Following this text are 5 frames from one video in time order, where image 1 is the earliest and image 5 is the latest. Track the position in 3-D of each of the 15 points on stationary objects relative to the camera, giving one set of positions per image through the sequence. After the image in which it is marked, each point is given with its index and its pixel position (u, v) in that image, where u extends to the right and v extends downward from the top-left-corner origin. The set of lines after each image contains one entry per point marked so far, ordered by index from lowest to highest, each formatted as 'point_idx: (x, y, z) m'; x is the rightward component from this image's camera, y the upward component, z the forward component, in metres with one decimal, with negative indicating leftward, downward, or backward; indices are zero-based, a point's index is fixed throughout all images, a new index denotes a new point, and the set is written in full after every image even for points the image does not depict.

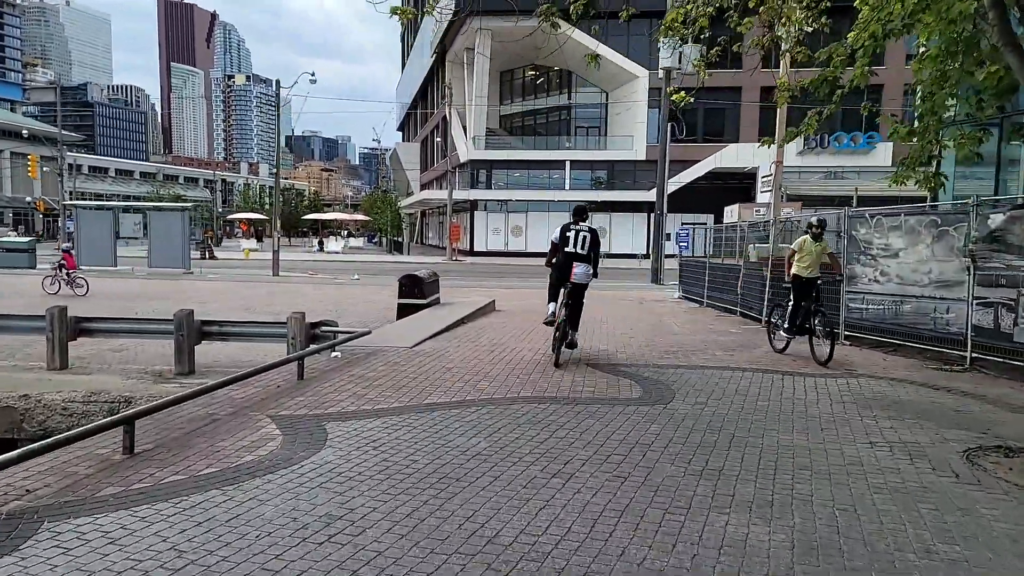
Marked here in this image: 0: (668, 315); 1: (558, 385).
0: (+3.5, -0.6, +15.2) m
1: (+0.5, -1.0, +7.0) m
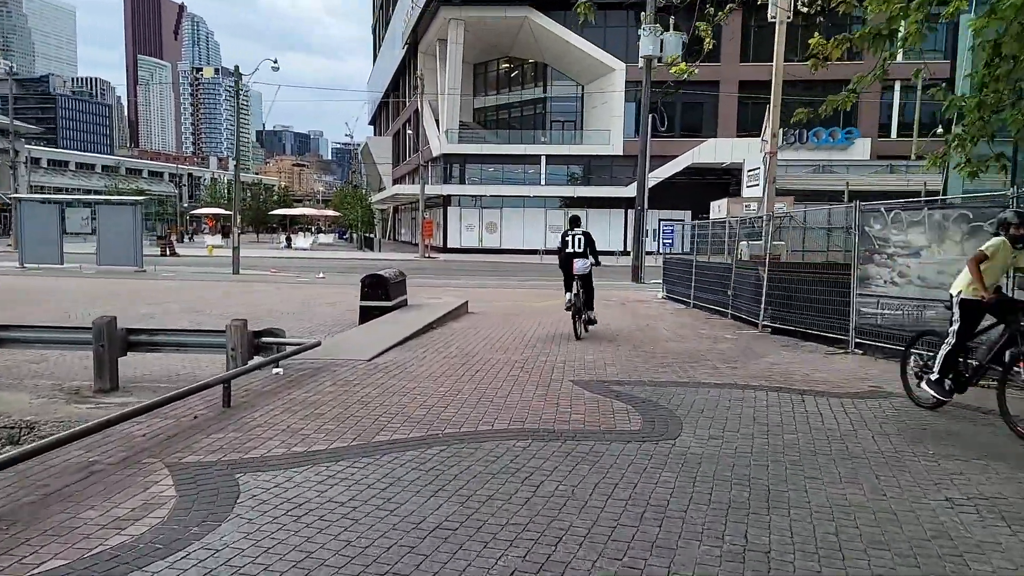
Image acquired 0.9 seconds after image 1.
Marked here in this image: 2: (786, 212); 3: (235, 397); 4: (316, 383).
0: (+3.0, -0.6, +14.1) m
1: (+0.2, -1.1, +5.8) m
2: (+4.8, +1.3, +11.6) m
3: (-2.6, -1.0, +6.2) m
4: (-2.0, -1.0, +6.9) m
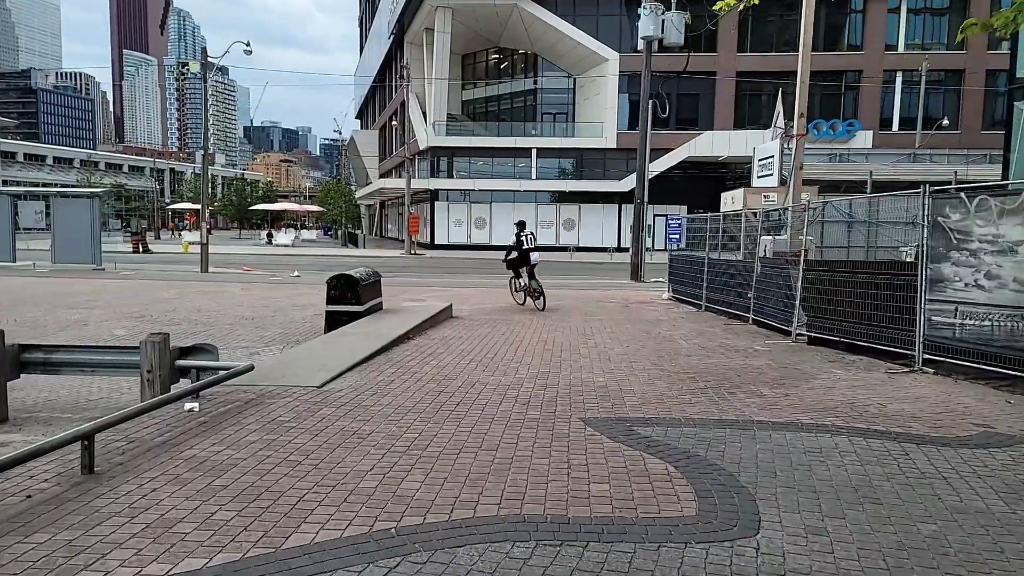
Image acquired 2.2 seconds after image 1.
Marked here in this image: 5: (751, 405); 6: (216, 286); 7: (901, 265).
0: (+2.8, -0.7, +12.4) m
1: (+0.2, -1.2, +4.0) m
2: (+4.7, +1.3, +9.9) m
3: (-2.7, -1.1, +4.4) m
4: (-2.1, -1.1, +5.1) m
5: (+2.2, -1.1, +6.0) m
6: (-8.6, 0.0, +19.3) m
7: (+4.8, +0.3, +8.2) m
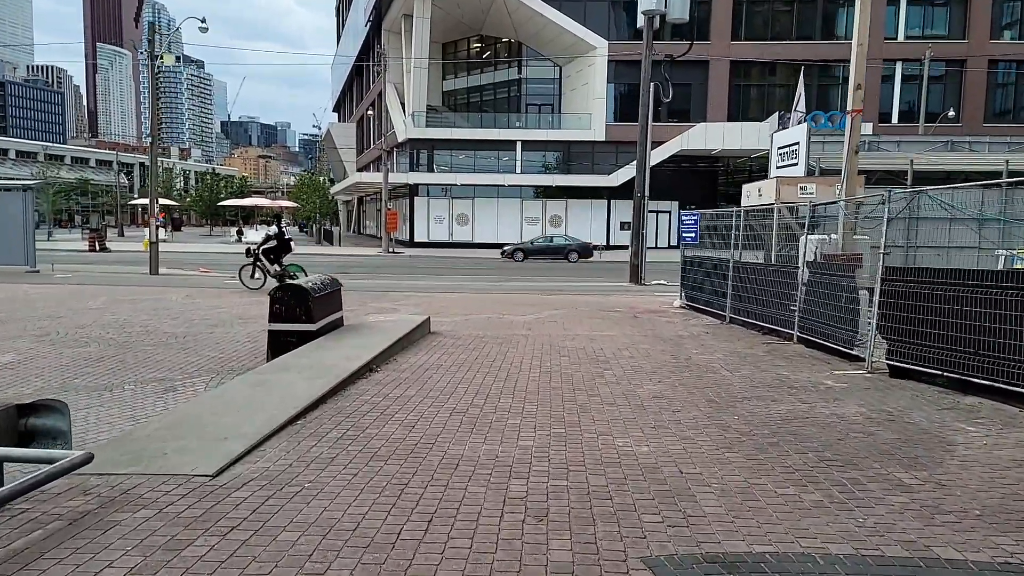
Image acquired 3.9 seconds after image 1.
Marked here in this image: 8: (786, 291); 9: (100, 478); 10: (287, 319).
0: (+2.6, -0.8, +10.1) m
1: (+0.3, -1.4, +1.7) m
2: (+4.6, +1.1, +7.6) m
3: (-2.6, -1.3, +2.0) m
4: (-2.0, -1.3, +2.7) m
5: (+2.2, -1.3, +3.7) m
6: (-8.9, -0.1, +16.7) m
7: (+4.8, +0.1, +6.0) m
8: (+4.3, -0.1, +10.6) m
9: (-2.5, -1.1, +4.1) m
10: (-3.1, -0.4, +9.0) m
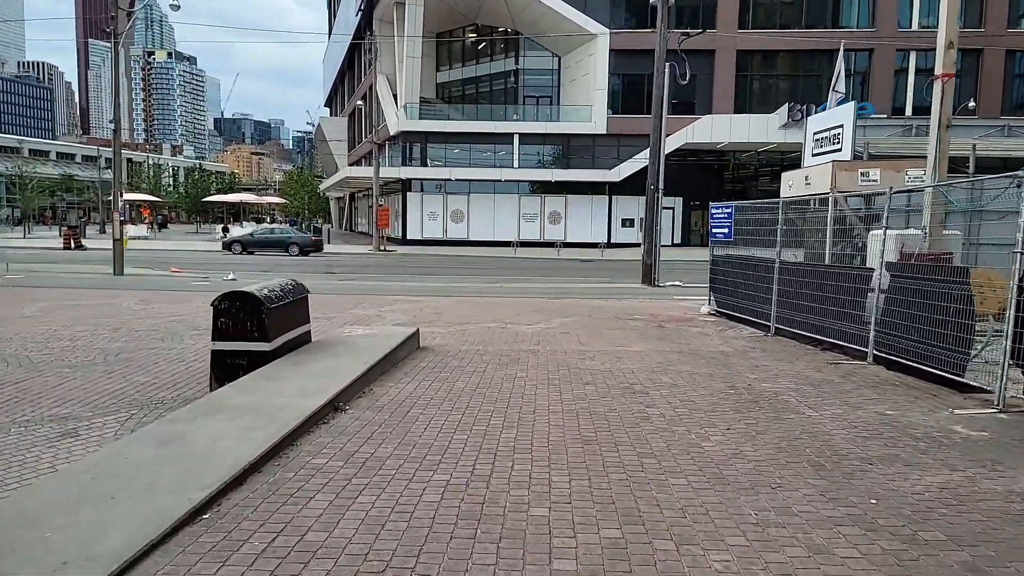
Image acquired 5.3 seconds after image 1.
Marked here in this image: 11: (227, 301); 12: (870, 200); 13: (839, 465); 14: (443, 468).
0: (+2.7, -0.9, +8.2) m
1: (+0.4, -1.5, -0.3) m
2: (+4.7, +1.0, +5.7) m
3: (-2.4, -1.4, +0.1) m
4: (-1.9, -1.4, +0.8) m
5: (+2.4, -1.4, +1.8) m
6: (-8.9, -0.2, +14.7) m
7: (+4.9, 0.0, +4.1) m
8: (+4.4, -0.1, +8.7) m
9: (-2.4, -1.2, +2.2) m
10: (-3.0, -0.5, +7.1) m
11: (-3.0, -0.1, +7.0) m
12: (+4.6, +1.1, +8.5) m
13: (+2.2, -1.2, +4.3) m
14: (-0.5, -1.2, +4.2) m
